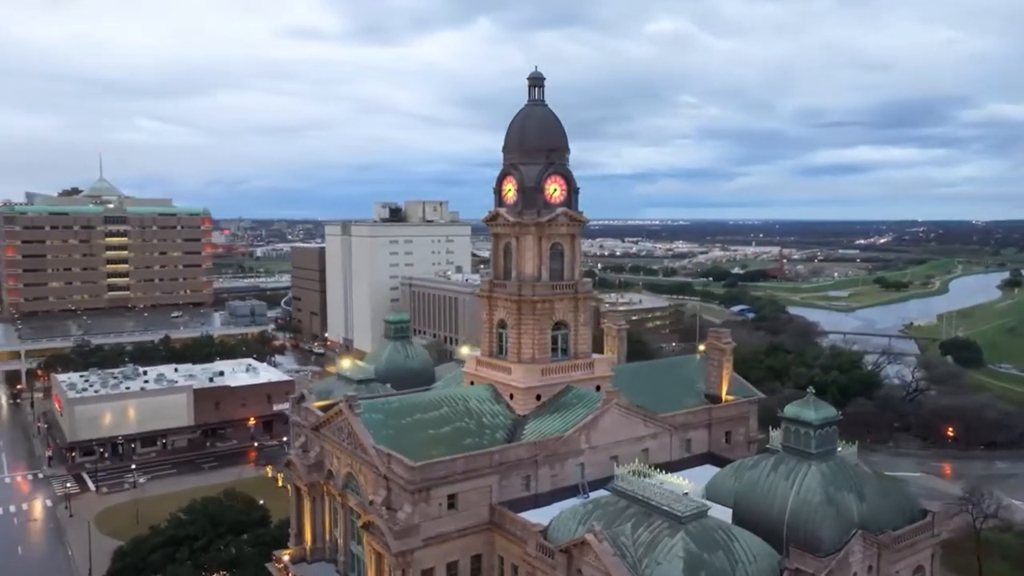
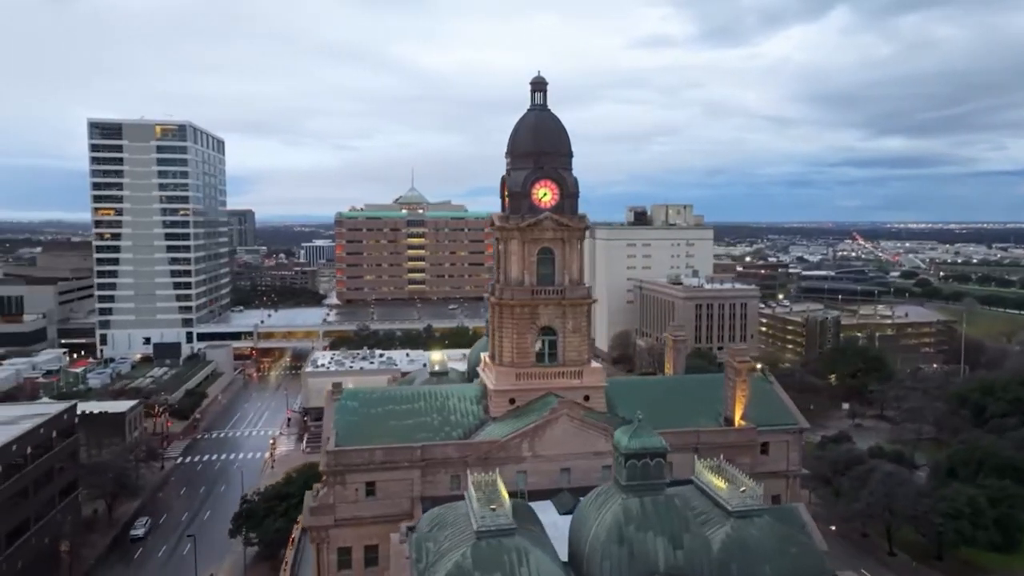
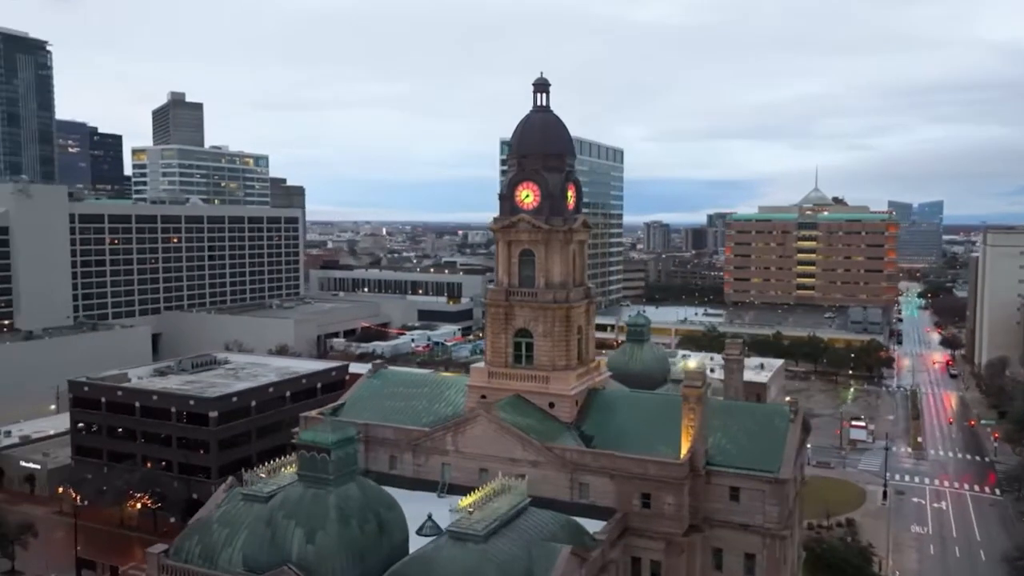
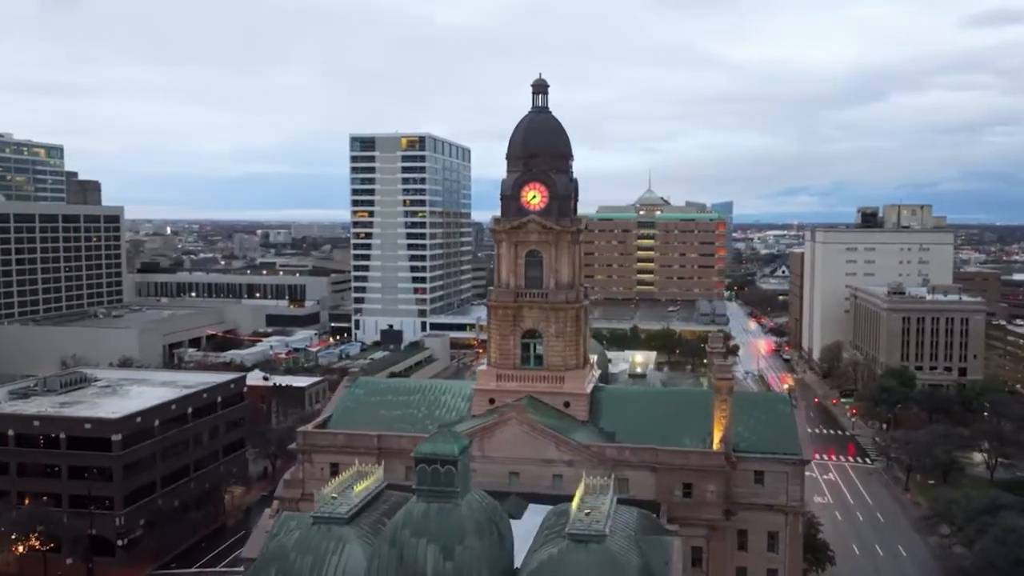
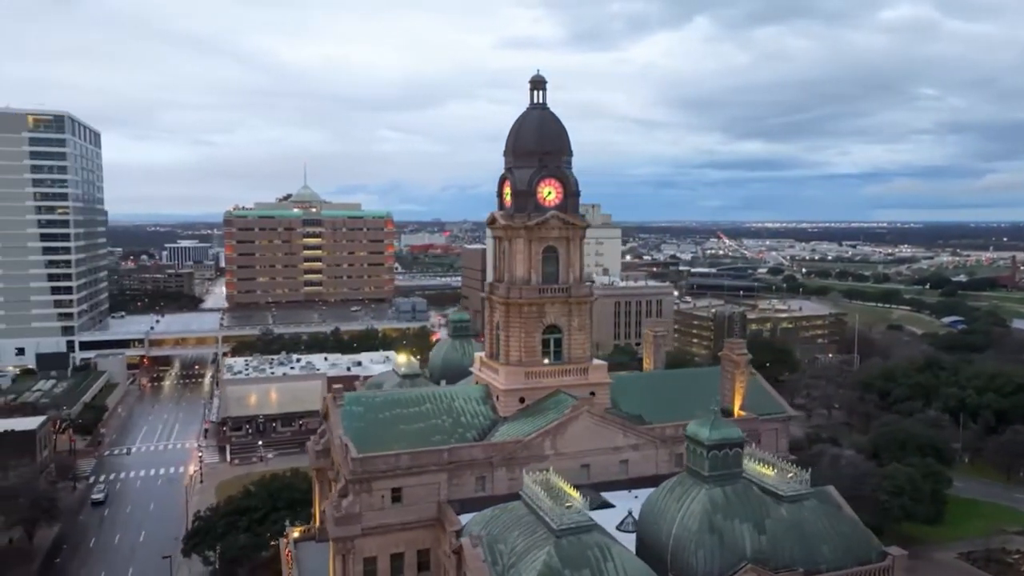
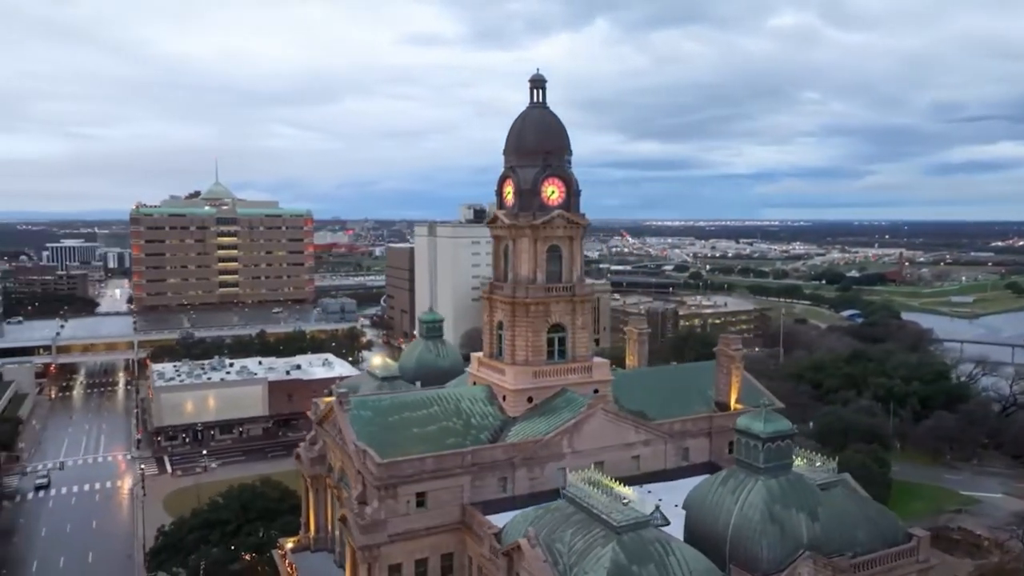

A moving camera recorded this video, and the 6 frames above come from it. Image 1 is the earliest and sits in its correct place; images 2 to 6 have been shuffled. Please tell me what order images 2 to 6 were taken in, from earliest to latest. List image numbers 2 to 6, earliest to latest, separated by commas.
6, 5, 2, 4, 3
